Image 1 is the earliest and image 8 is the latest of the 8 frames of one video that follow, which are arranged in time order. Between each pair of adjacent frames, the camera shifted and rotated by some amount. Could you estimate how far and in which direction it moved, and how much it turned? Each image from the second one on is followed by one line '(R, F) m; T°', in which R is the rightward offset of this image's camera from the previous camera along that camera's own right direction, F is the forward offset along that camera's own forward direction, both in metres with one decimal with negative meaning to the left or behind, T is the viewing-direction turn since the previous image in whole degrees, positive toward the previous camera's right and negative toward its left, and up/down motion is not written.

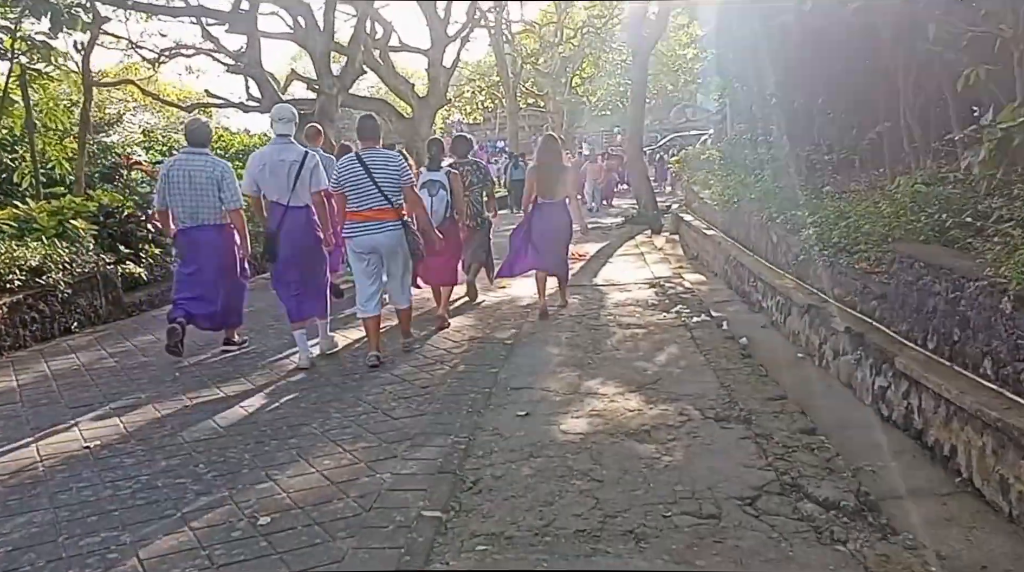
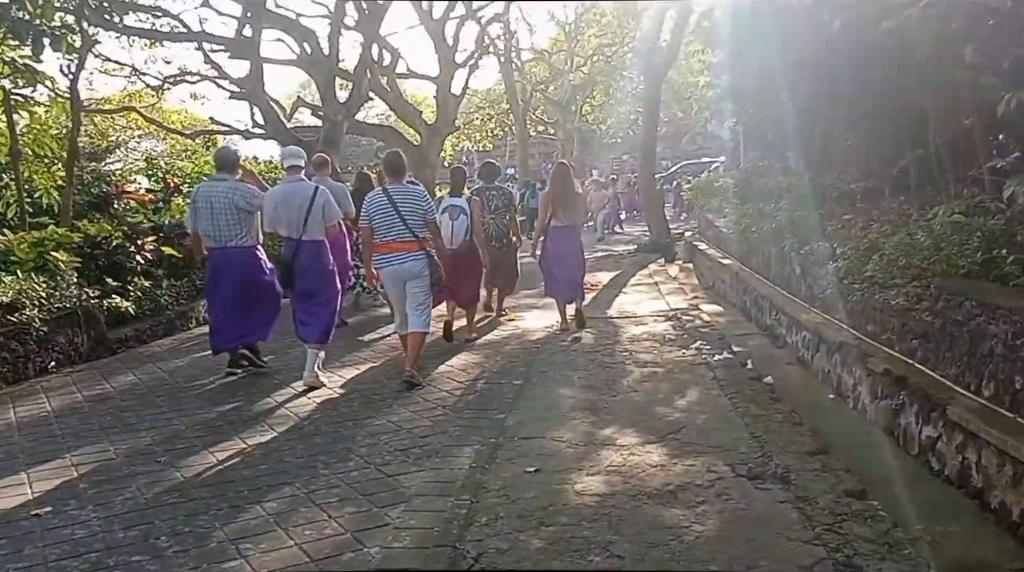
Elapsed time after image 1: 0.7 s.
(0.0, +0.5) m; -1°
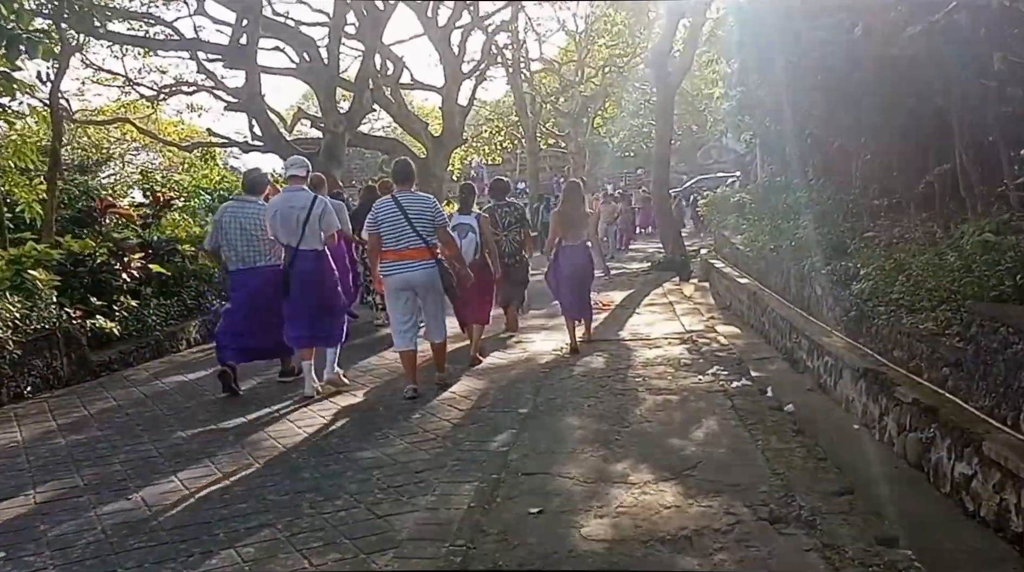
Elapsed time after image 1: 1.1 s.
(0.0, +0.3) m; -1°
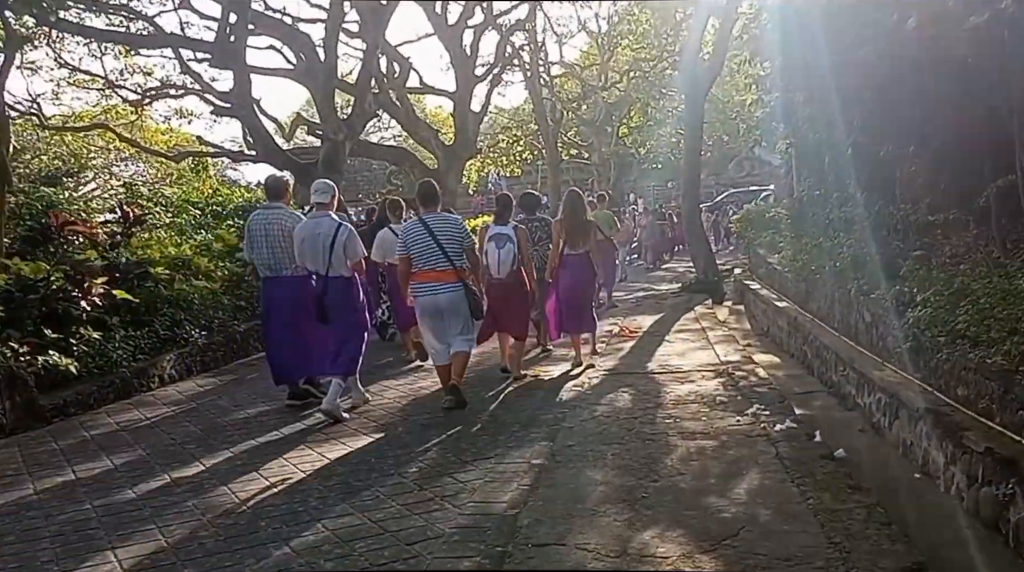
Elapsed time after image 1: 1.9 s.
(+0.1, +0.7) m; -2°
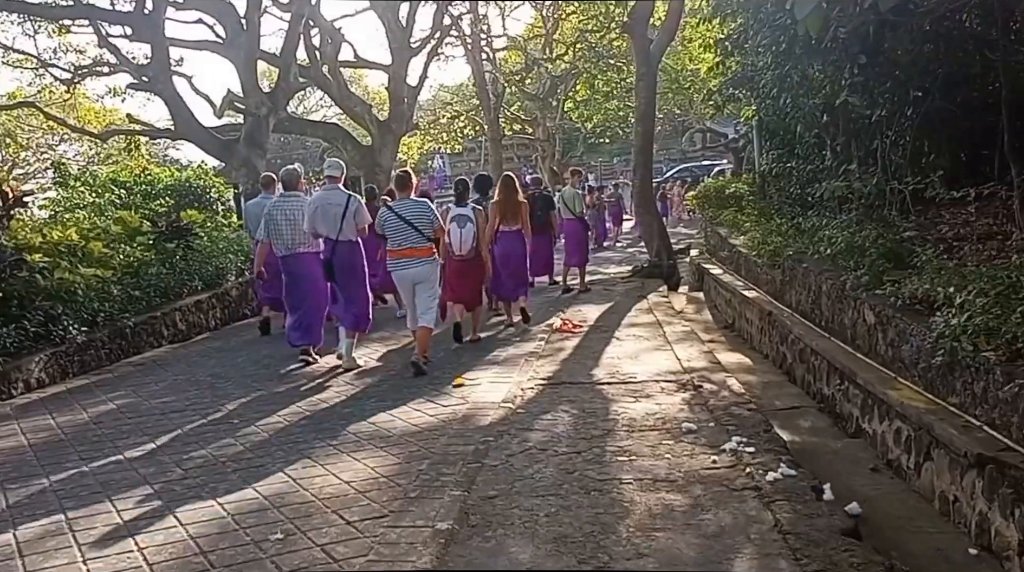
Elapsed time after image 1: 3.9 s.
(+0.2, +1.5) m; +3°
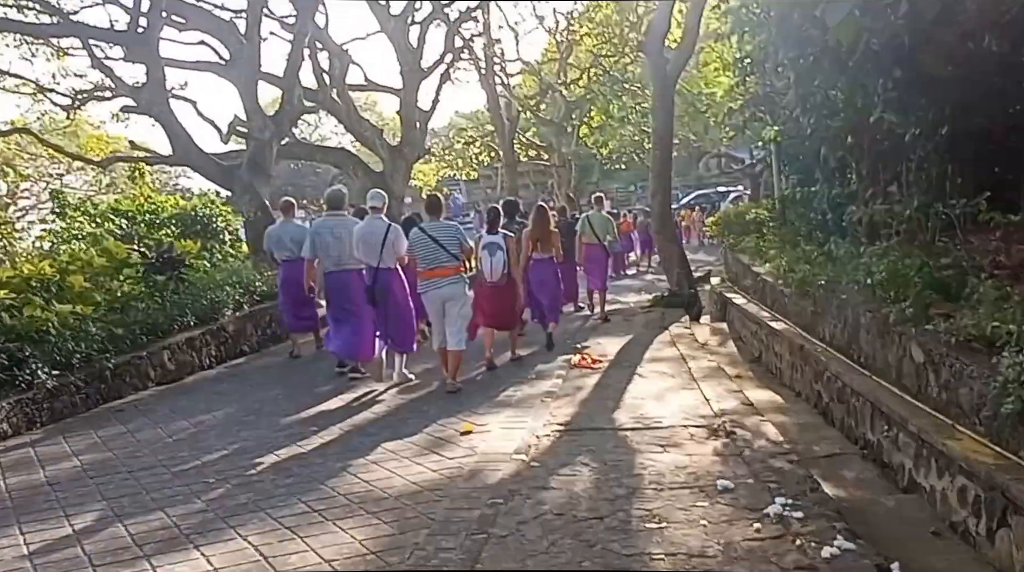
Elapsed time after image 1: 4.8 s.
(0.0, +0.5) m; -1°
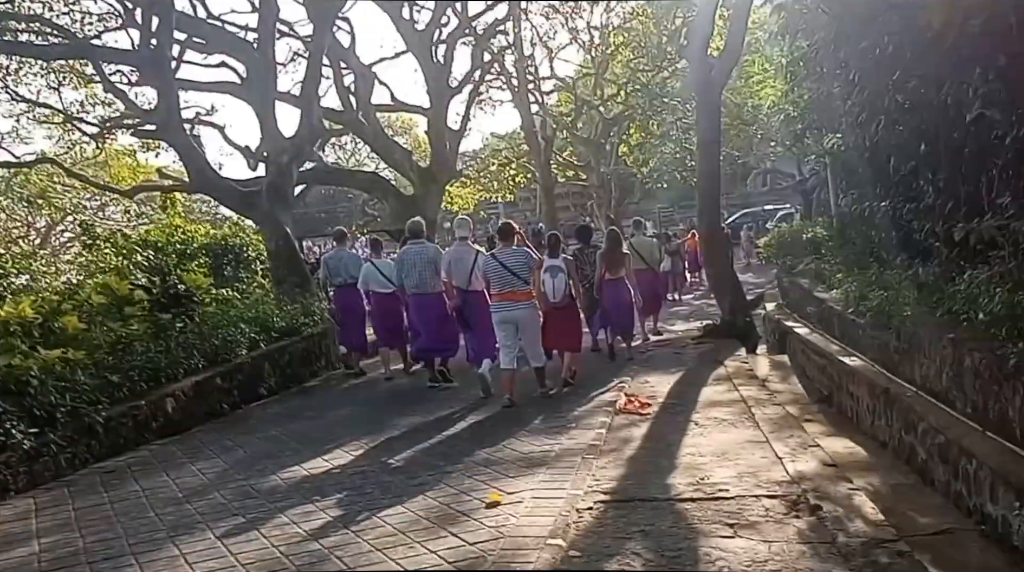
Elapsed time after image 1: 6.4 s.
(0.0, +0.9) m; -2°
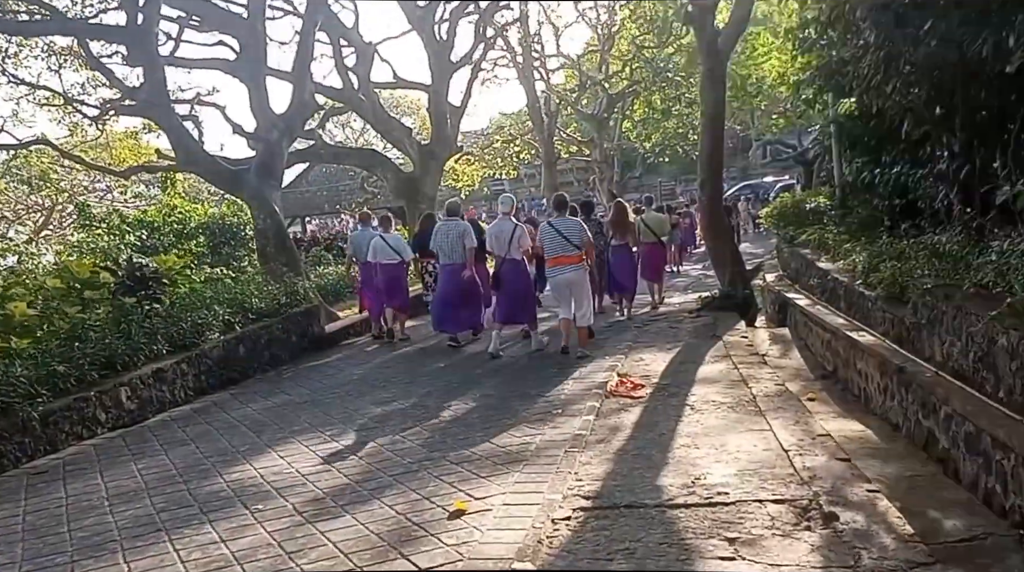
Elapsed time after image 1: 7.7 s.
(+0.2, +0.7) m; -1°
